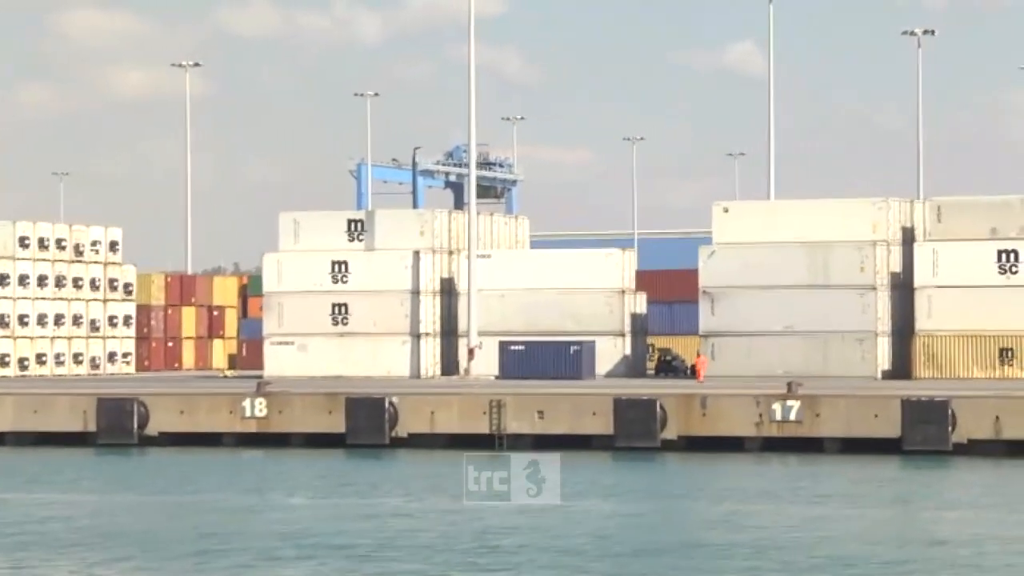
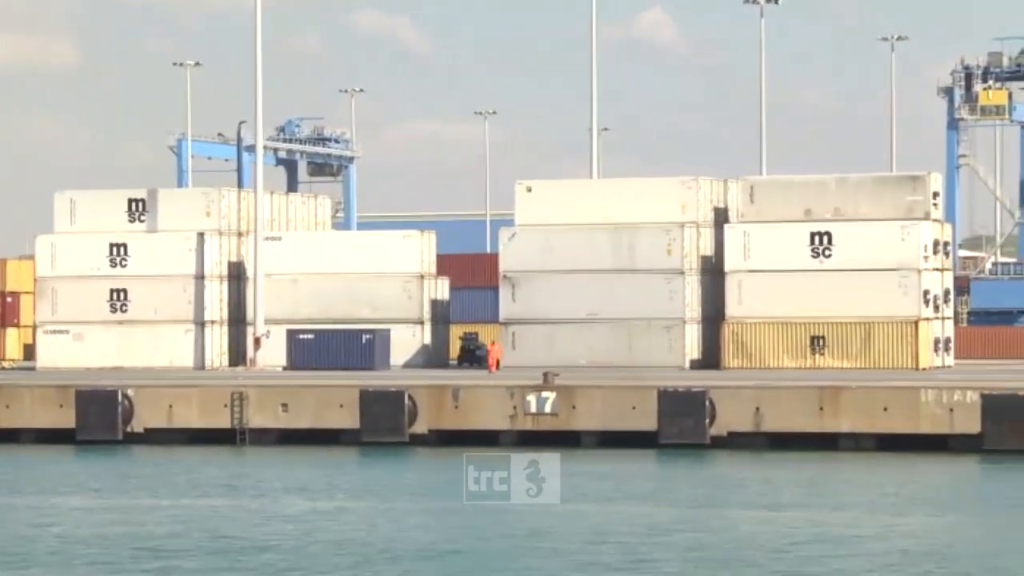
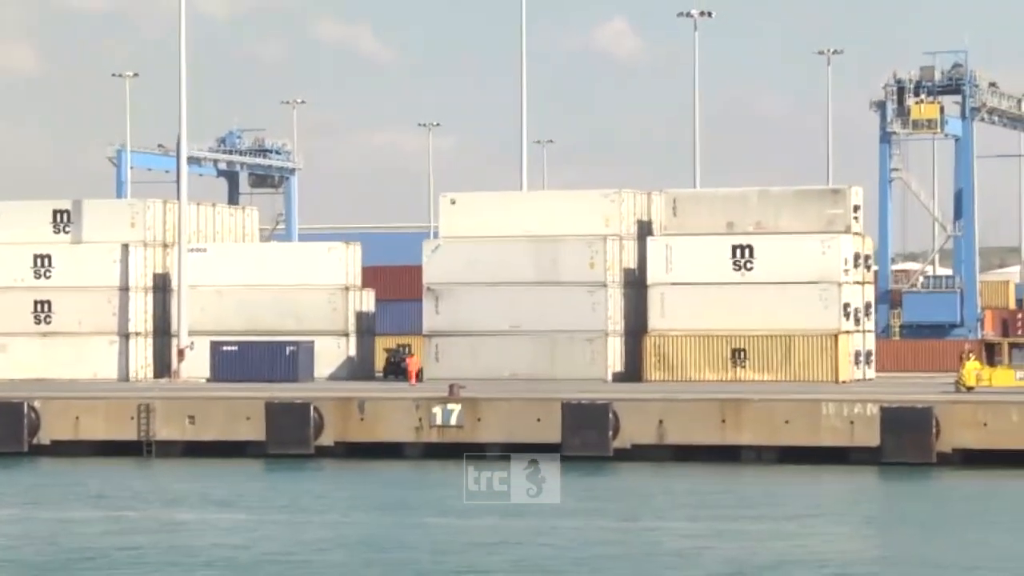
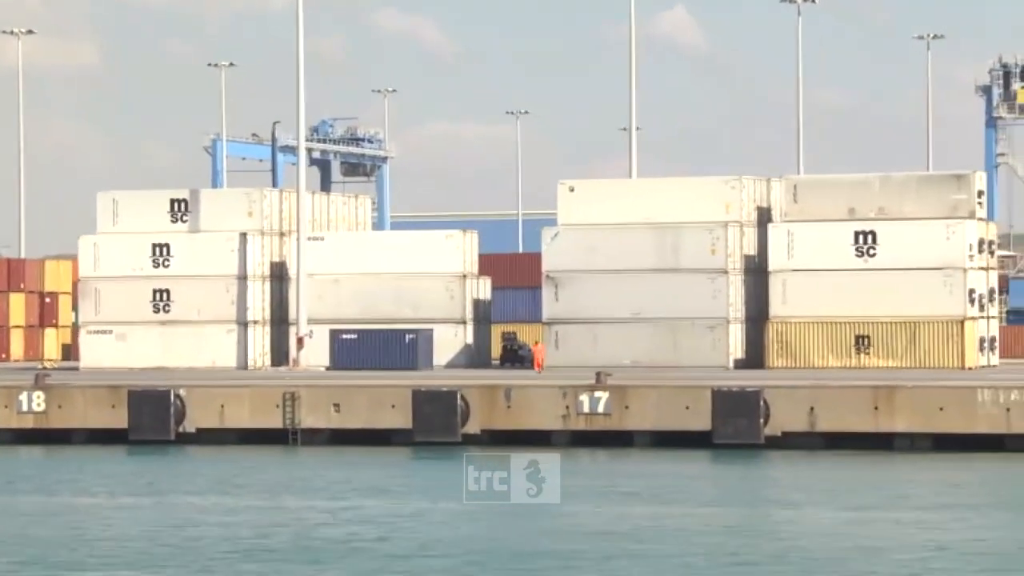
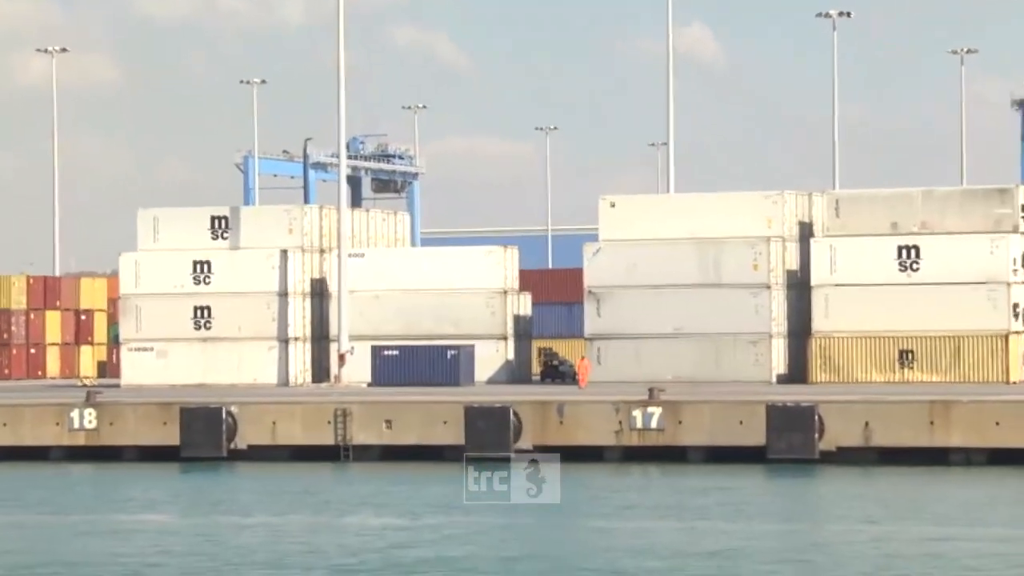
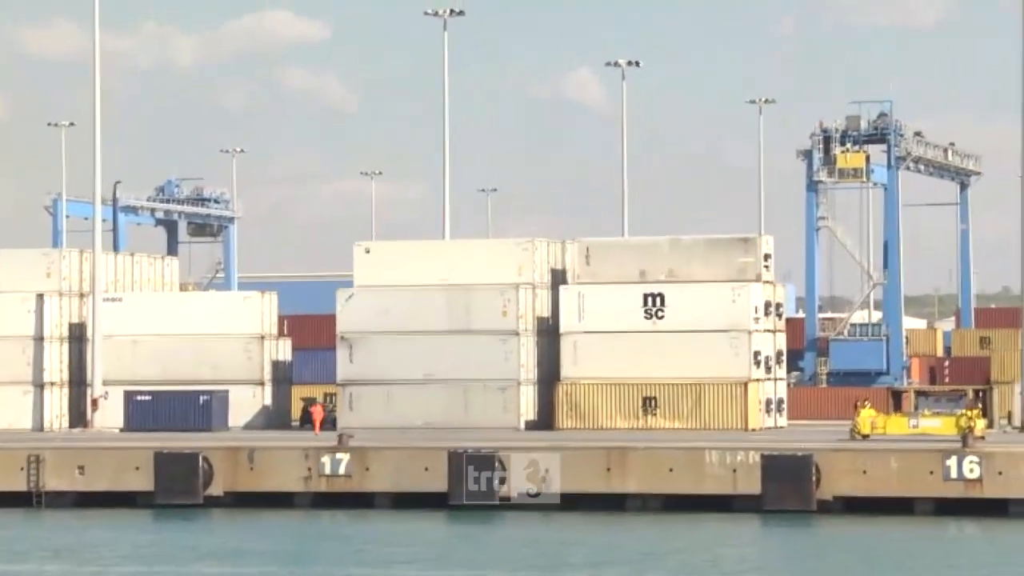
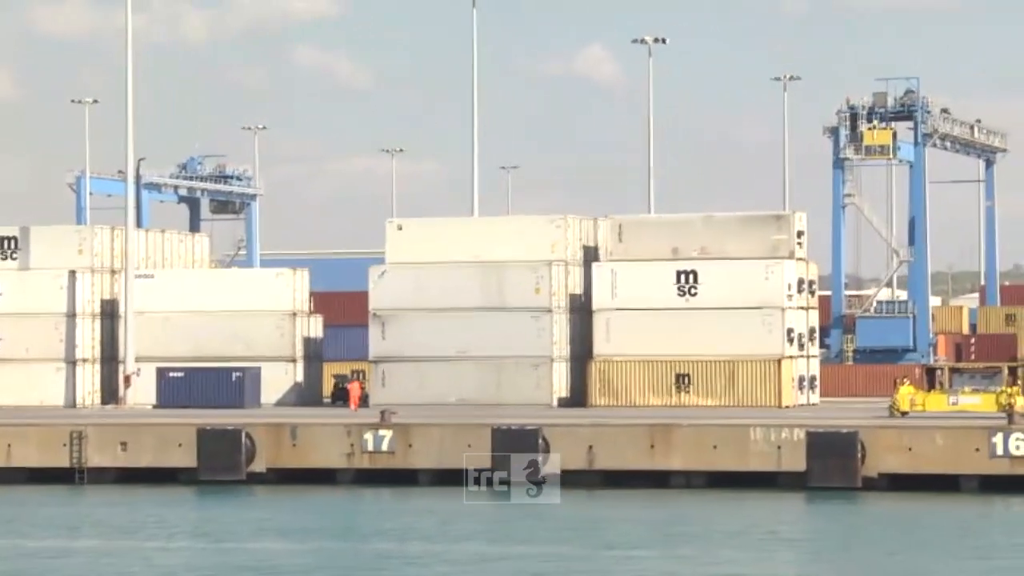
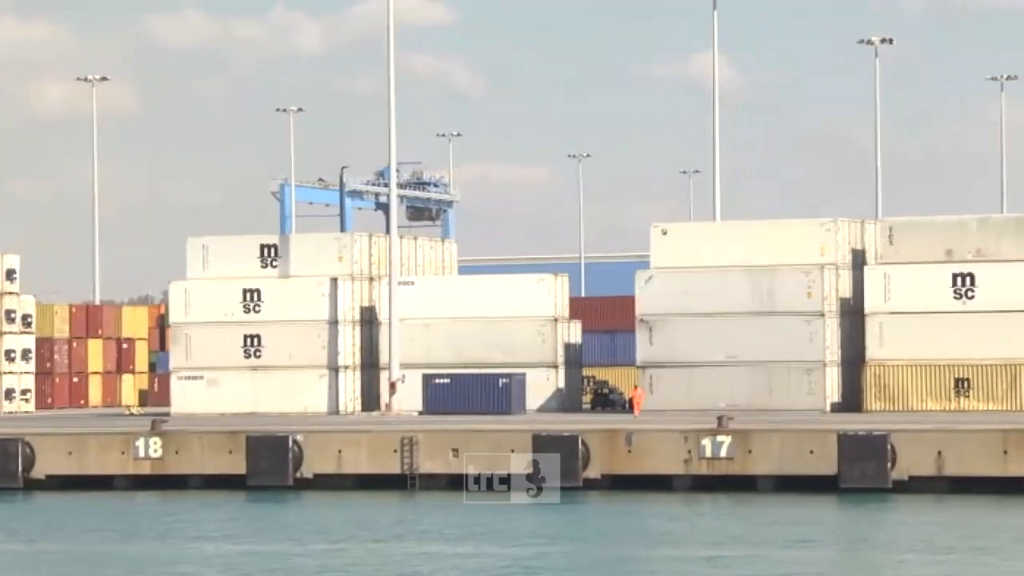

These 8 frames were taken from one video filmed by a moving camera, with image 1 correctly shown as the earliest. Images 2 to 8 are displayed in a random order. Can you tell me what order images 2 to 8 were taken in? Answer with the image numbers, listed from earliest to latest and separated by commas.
8, 5, 4, 2, 3, 7, 6
